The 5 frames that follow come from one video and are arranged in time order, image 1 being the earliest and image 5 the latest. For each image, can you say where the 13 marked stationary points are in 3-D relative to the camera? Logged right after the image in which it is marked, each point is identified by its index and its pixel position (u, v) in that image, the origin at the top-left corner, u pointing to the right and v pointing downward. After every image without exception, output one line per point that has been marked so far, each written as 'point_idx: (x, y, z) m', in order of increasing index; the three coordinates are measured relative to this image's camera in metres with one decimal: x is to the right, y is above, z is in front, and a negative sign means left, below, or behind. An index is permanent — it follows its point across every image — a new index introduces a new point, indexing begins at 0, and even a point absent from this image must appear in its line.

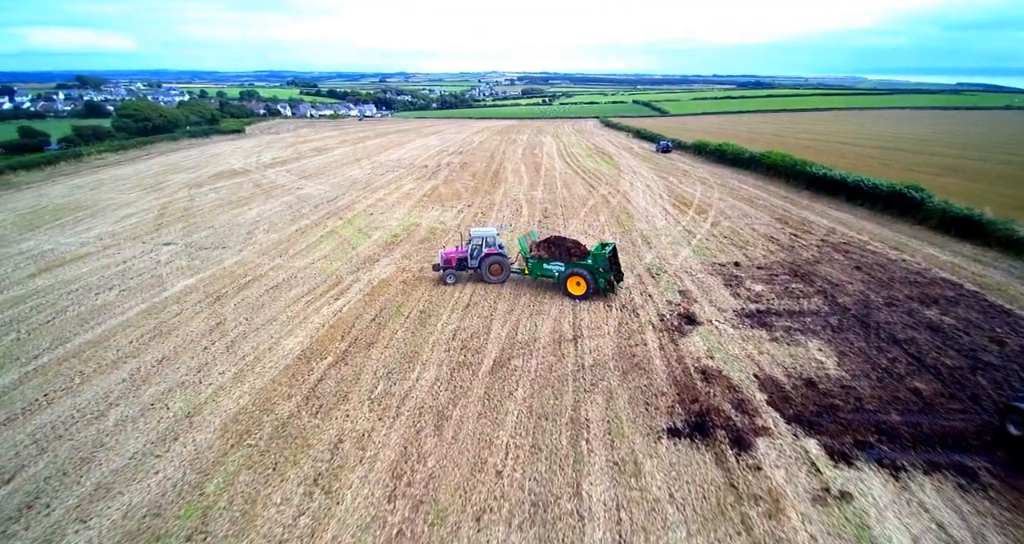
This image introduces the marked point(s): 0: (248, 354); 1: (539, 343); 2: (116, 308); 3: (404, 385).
0: (-5.3, -1.7, +8.3) m
1: (+0.6, -1.6, +9.0) m
2: (-9.6, -0.9, +10.0) m
3: (-1.9, -2.0, +7.4) m
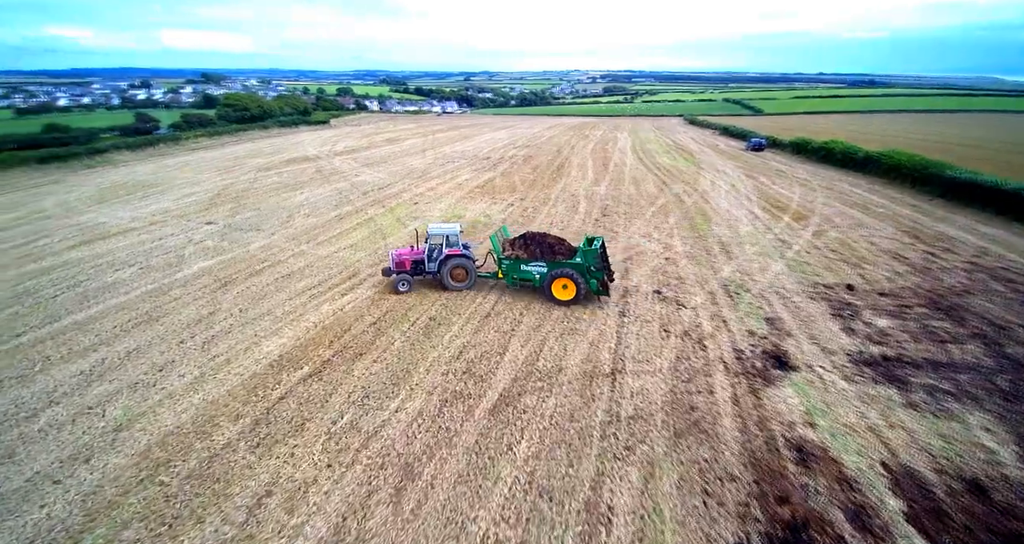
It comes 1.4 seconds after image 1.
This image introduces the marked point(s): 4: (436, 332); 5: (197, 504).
0: (-5.1, -1.4, +7.2) m
1: (+0.9, -1.8, +6.9) m
2: (-9.0, -0.4, +9.5) m
3: (-1.9, -2.0, +5.8) m
4: (-1.5, -1.2, +8.3) m
5: (-3.3, -2.4, +4.3) m
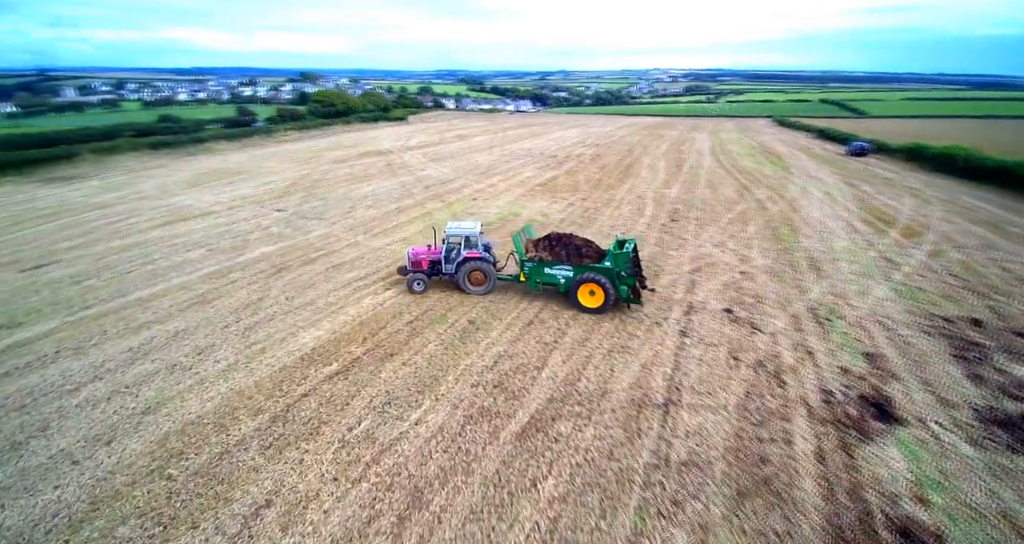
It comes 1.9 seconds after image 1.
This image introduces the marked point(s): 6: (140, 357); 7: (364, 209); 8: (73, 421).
0: (-4.4, -1.2, +7.2) m
1: (+1.4, -1.9, +6.1) m
2: (-7.8, +0.1, +10.1) m
3: (-1.5, -2.0, +5.3) m
4: (-0.7, -1.2, +7.7) m
5: (-3.2, -2.3, +4.1) m
6: (-6.0, -1.3, +6.6) m
7: (-6.4, +2.8, +17.8) m
8: (-5.5, -1.9, +5.1) m
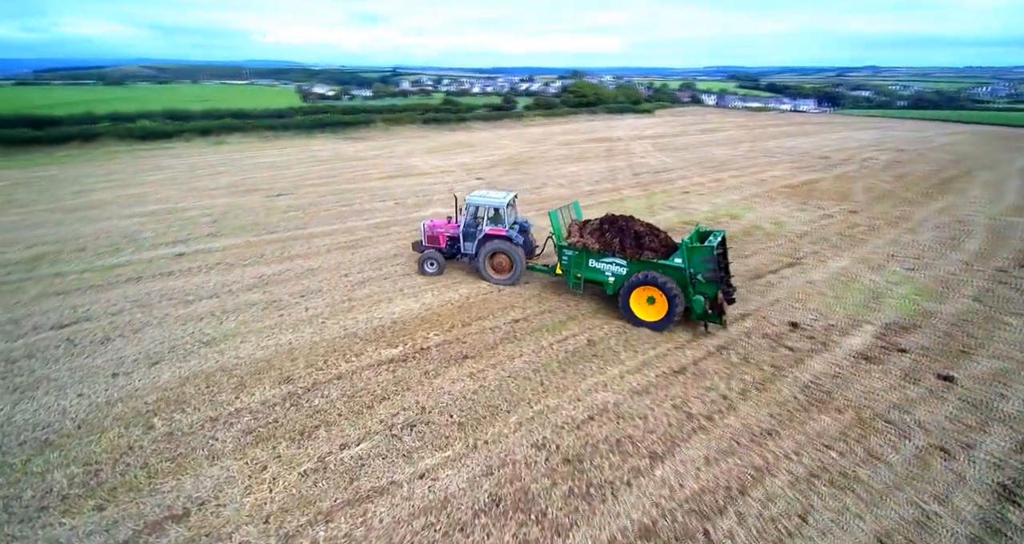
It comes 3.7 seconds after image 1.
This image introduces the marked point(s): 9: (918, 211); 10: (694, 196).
0: (-2.5, -0.4, +6.6) m
1: (+1.8, -2.3, +2.9) m
2: (-3.8, +1.5, +10.7) m
3: (-1.1, -1.8, +3.7) m
4: (+0.9, -1.2, +5.3) m
5: (-3.1, -1.7, +3.4) m
6: (-4.2, -0.2, +6.8) m
7: (+1.6, +3.5, +16.6) m
8: (-4.5, -0.8, +5.3) m
9: (+14.1, +2.2, +14.2) m
10: (+7.1, +3.1, +16.3) m
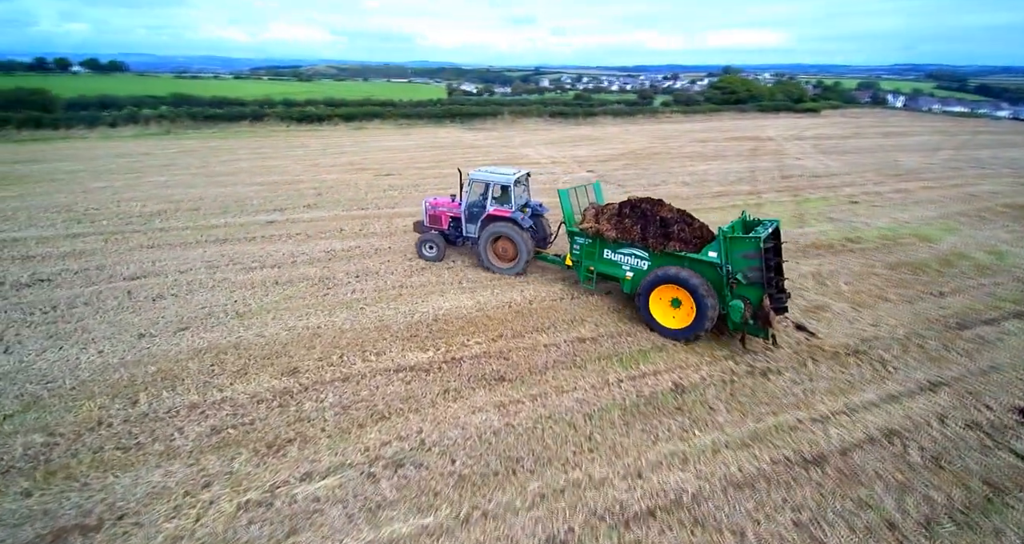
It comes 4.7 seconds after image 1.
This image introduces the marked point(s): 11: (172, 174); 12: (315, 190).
0: (-1.5, -0.2, +5.9) m
1: (+1.4, -2.6, +1.2) m
2: (-1.4, +1.8, +10.1) m
3: (-1.1, -1.7, +2.7) m
4: (+1.3, -1.4, +3.8) m
5: (-3.1, -1.4, +3.0) m
6: (-3.0, +0.2, +6.6) m
7: (+5.6, +3.2, +14.3) m
8: (-3.9, -0.3, +5.2) m
9: (+16.7, +0.3, +8.7) m
10: (+10.7, +2.1, +12.6) m
11: (-8.8, +2.5, +10.7) m
12: (-5.1, +2.1, +10.5) m
